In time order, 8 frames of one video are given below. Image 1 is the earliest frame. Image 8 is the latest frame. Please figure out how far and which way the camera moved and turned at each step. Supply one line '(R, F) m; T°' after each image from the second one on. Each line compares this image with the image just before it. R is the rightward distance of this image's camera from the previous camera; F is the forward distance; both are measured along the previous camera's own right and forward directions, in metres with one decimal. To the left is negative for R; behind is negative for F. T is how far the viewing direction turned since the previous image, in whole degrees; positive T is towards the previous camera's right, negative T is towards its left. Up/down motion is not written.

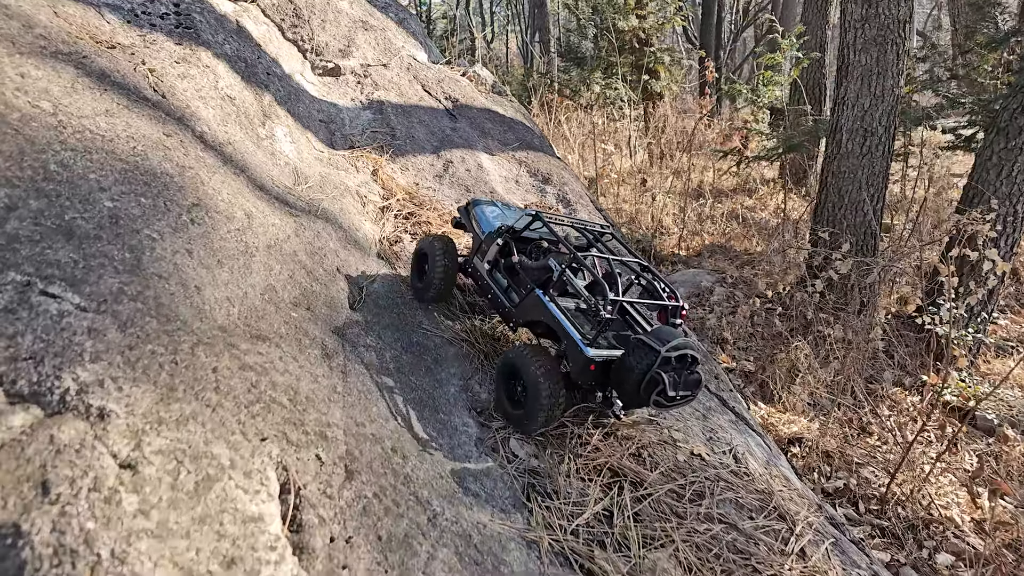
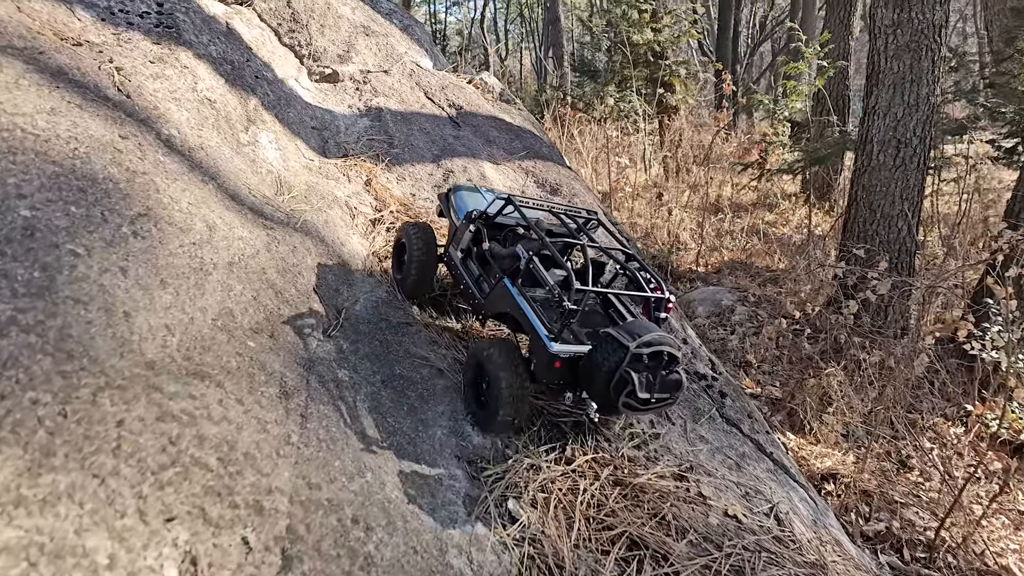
(+0.1, +0.6) m; -1°
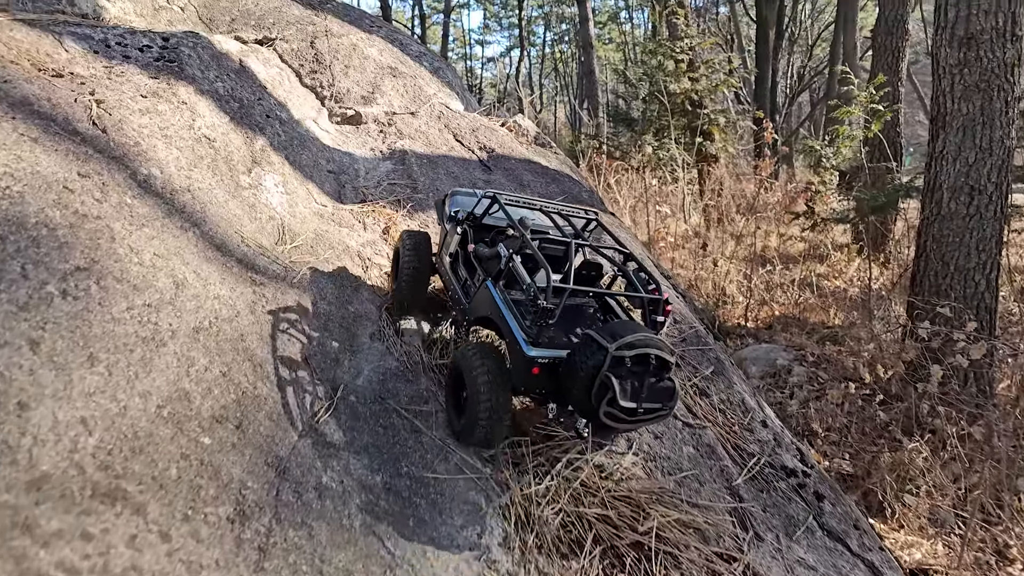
(0.0, +0.8) m; -3°
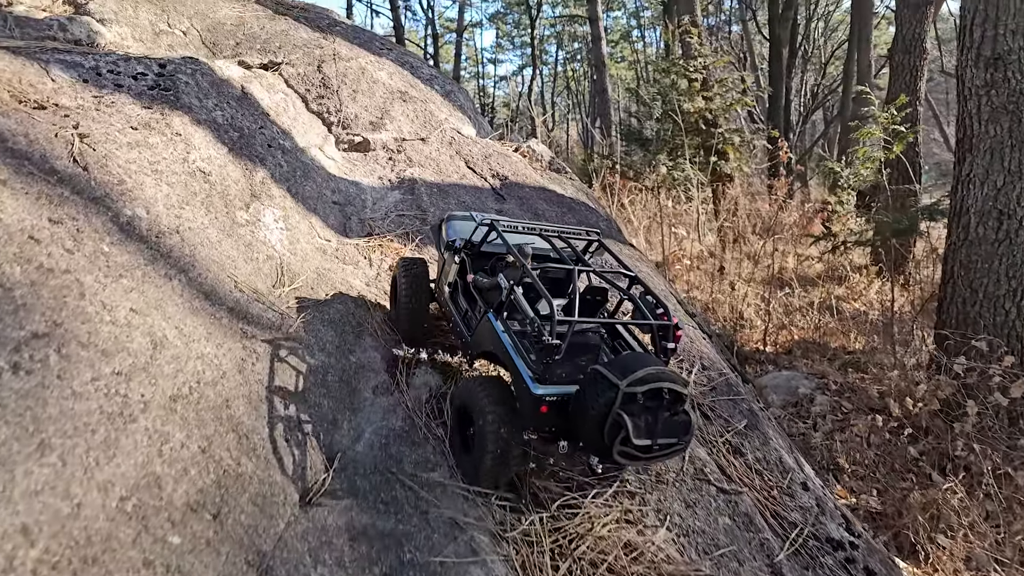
(0.0, +0.3) m; -1°
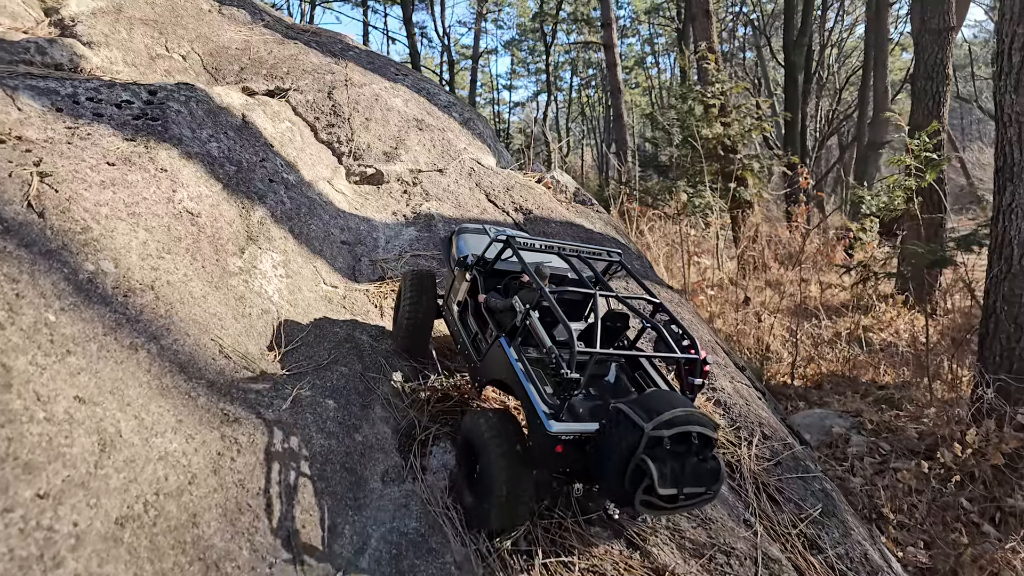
(-0.1, +0.6) m; -1°
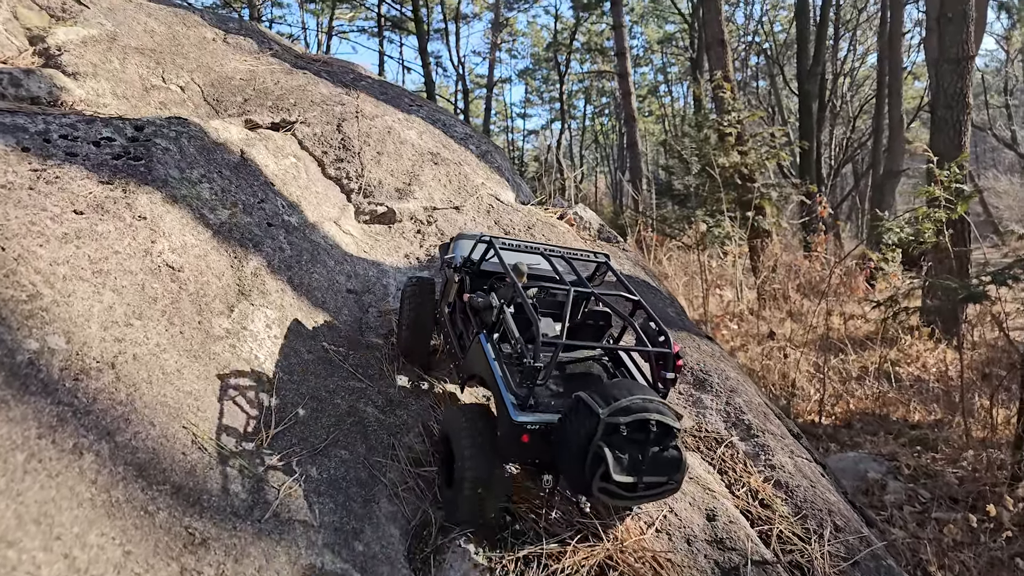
(-0.1, +0.5) m; -1°
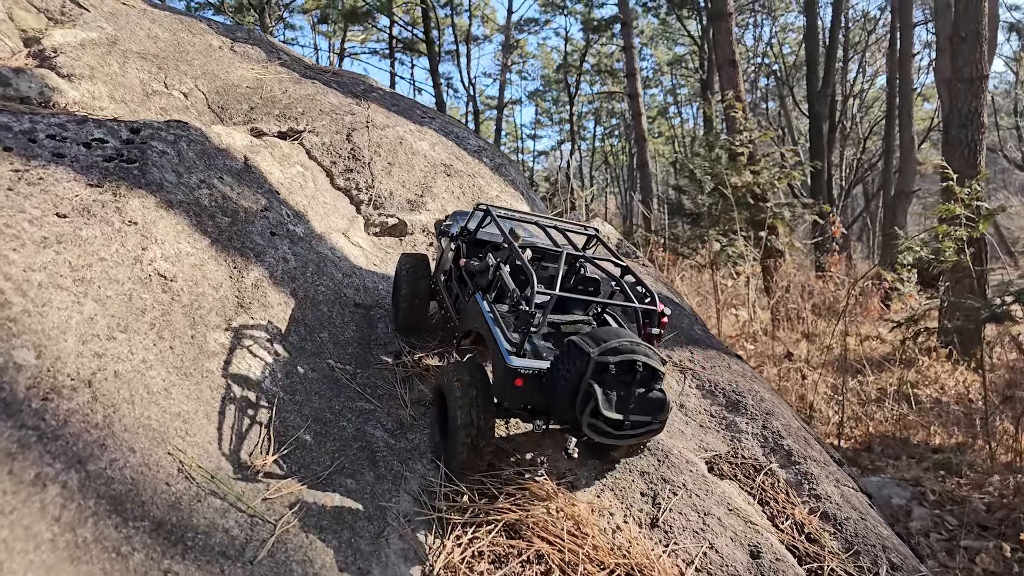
(-0.1, +0.3) m; -1°
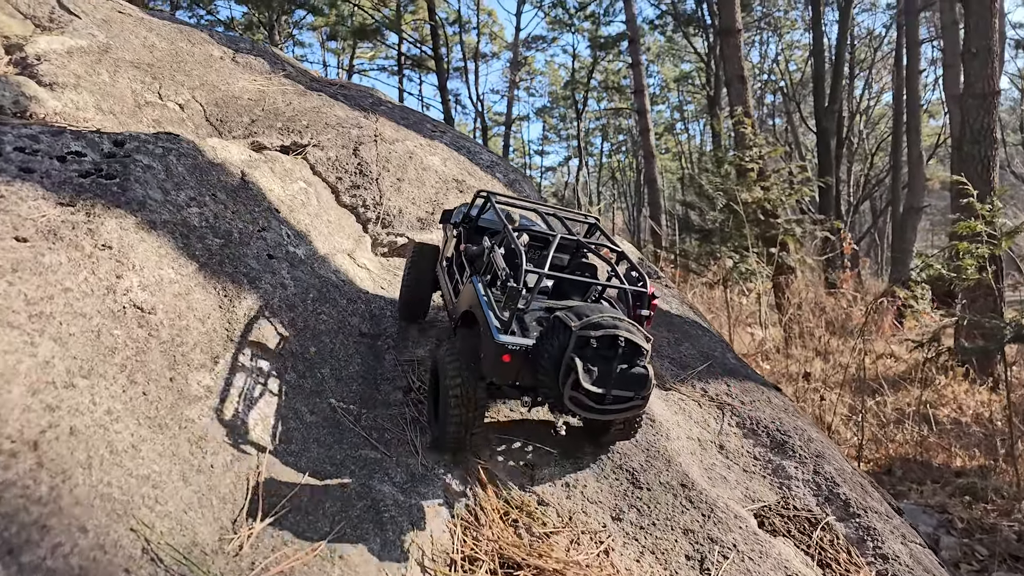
(-0.1, +0.4) m; -1°
